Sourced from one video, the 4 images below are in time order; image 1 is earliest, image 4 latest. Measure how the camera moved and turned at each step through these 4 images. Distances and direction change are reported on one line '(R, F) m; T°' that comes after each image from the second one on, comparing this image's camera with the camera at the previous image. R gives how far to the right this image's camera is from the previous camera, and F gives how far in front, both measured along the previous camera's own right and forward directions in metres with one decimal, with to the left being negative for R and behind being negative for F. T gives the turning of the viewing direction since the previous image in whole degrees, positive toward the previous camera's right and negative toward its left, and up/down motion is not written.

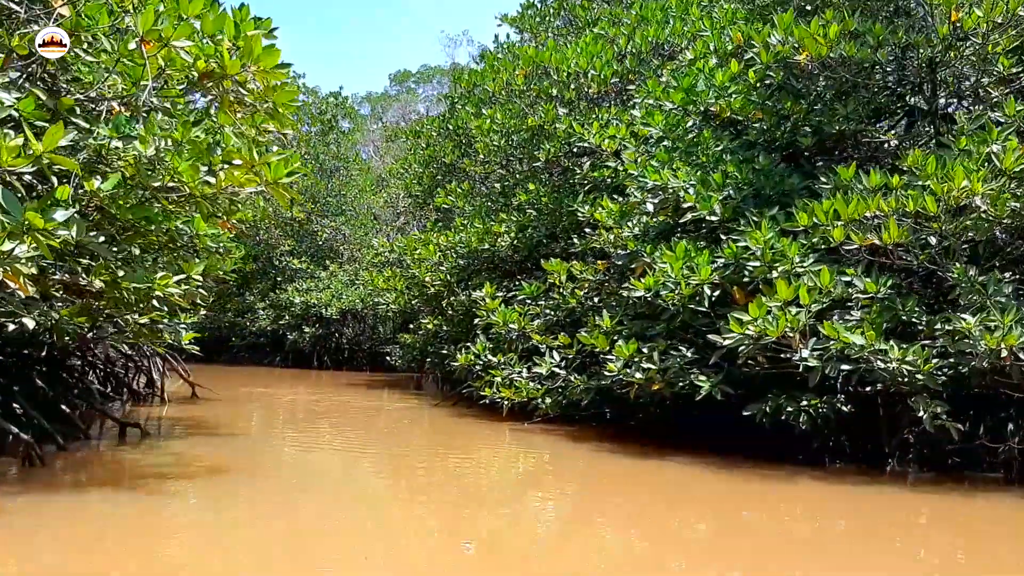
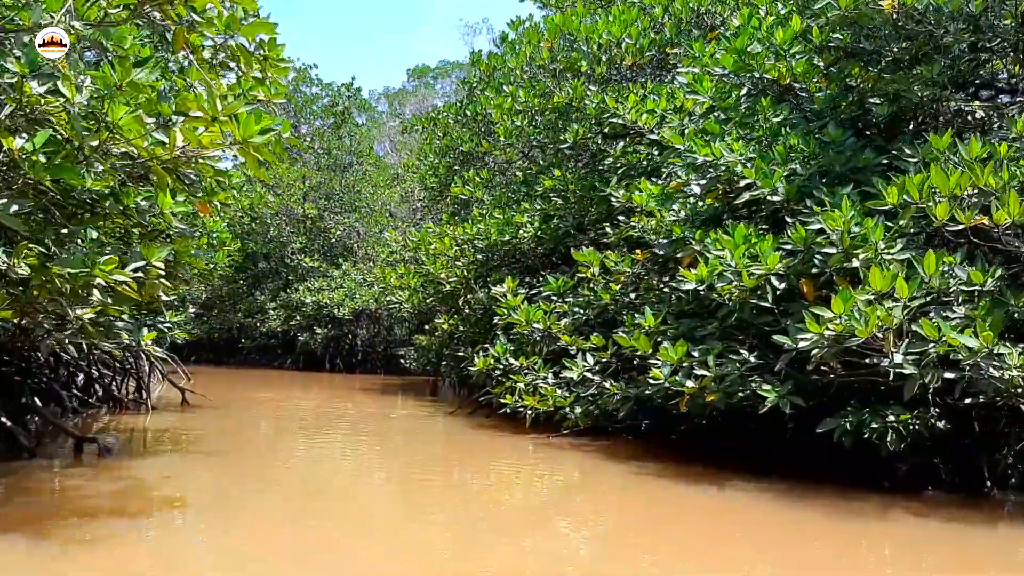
(0.0, +1.0) m; -1°
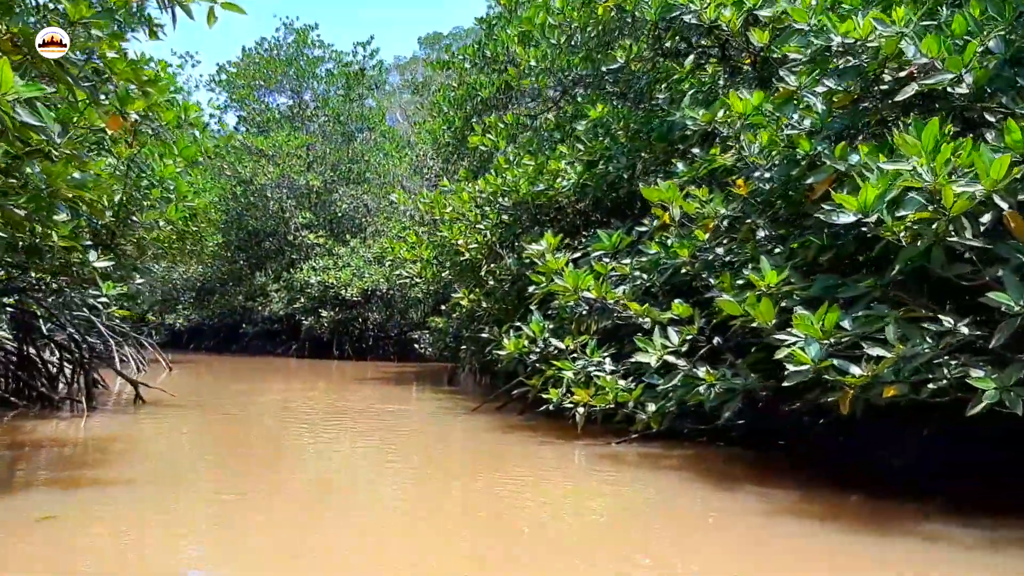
(-0.2, +1.9) m; -1°
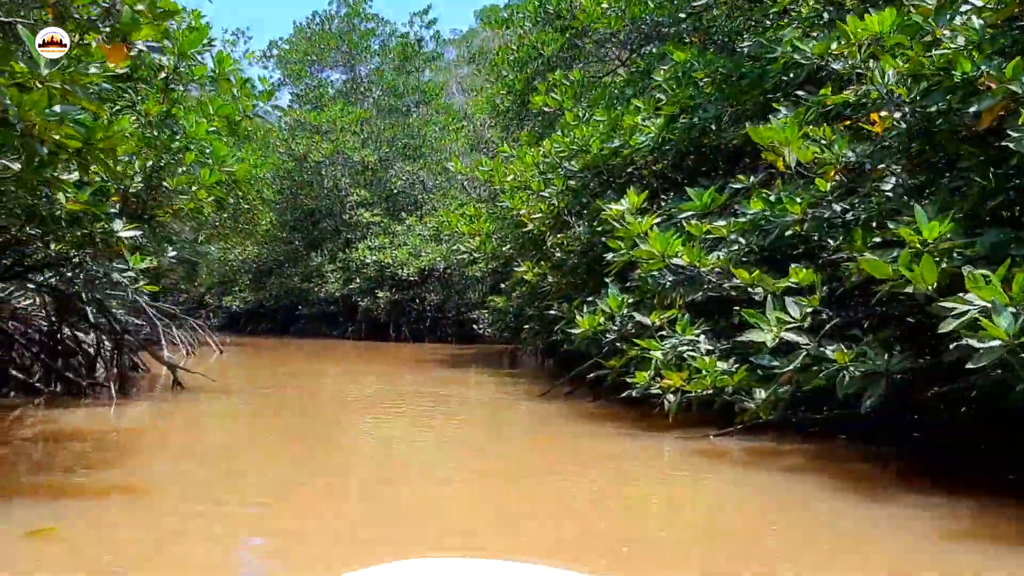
(-0.1, +0.8) m; -4°
